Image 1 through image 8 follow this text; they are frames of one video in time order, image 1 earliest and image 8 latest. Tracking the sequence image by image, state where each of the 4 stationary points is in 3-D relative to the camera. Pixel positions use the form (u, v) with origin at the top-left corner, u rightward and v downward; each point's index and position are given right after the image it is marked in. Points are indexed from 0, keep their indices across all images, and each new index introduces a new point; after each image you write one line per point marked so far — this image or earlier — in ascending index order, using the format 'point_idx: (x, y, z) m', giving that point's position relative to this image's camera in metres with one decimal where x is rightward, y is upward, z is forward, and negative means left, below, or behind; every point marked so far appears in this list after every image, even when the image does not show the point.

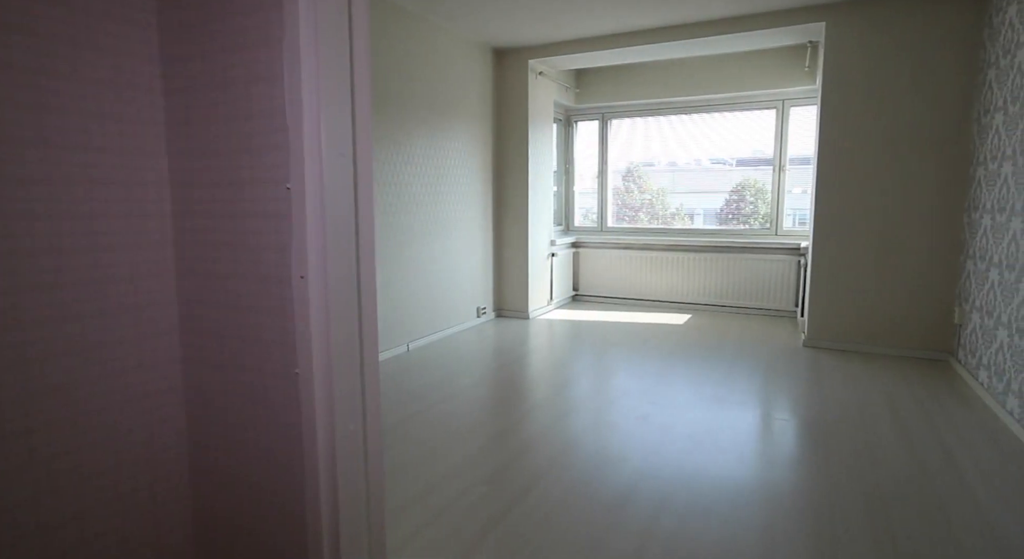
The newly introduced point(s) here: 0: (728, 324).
0: (+2.1, -0.4, +5.1) m
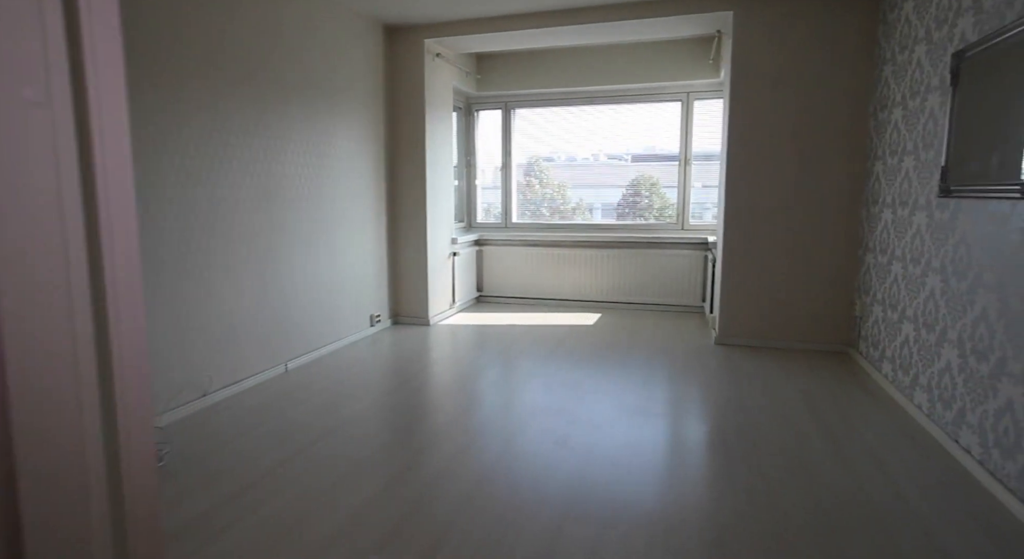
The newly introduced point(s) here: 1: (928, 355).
0: (+1.2, -0.4, +4.9) m
1: (+2.1, -0.4, +2.7) m
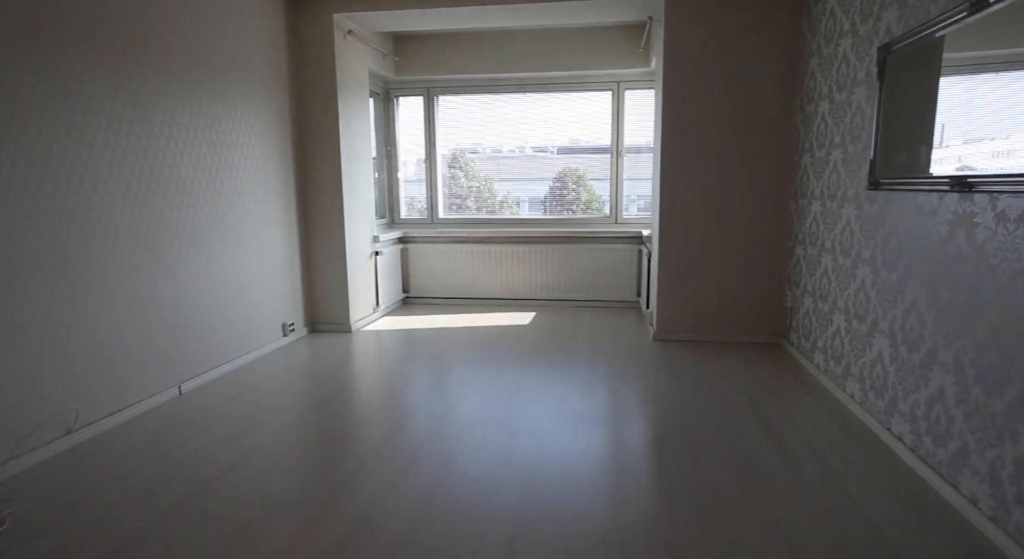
0: (+0.5, -0.4, +4.8) m
1: (+1.8, -0.3, +2.7) m
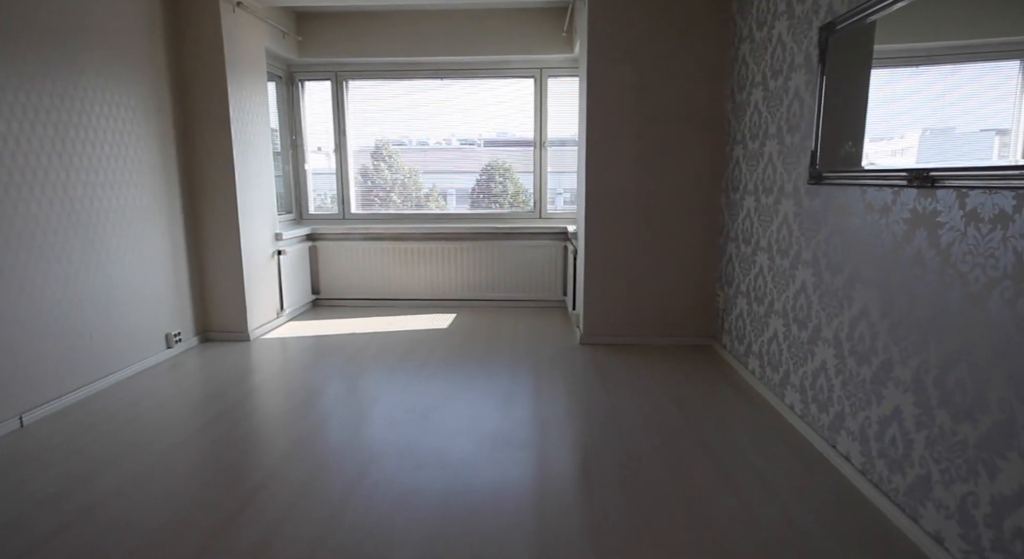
0: (-0.1, -0.4, +4.5) m
1: (+1.4, -0.3, +2.5) m
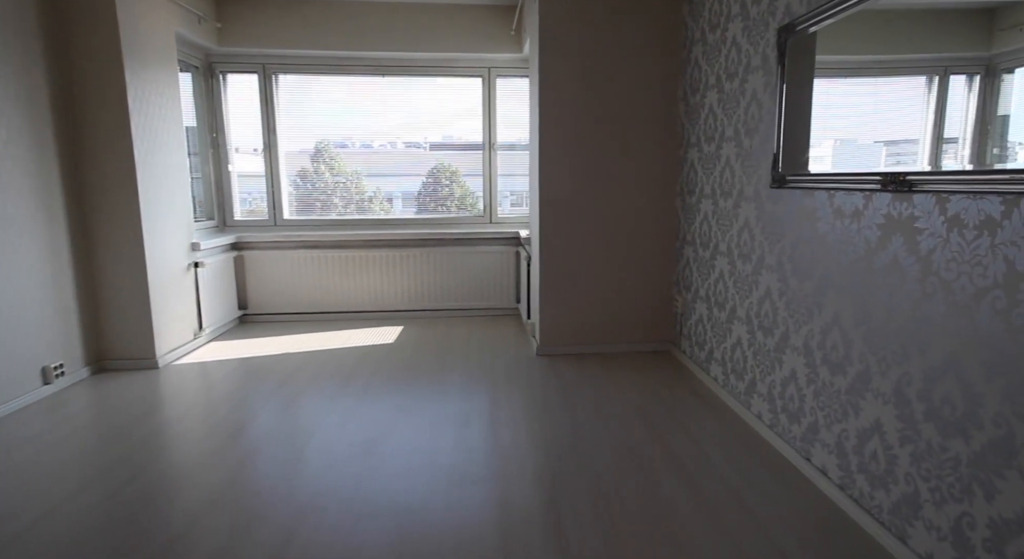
0: (-0.5, -0.4, +4.3) m
1: (+1.2, -0.4, +2.5) m
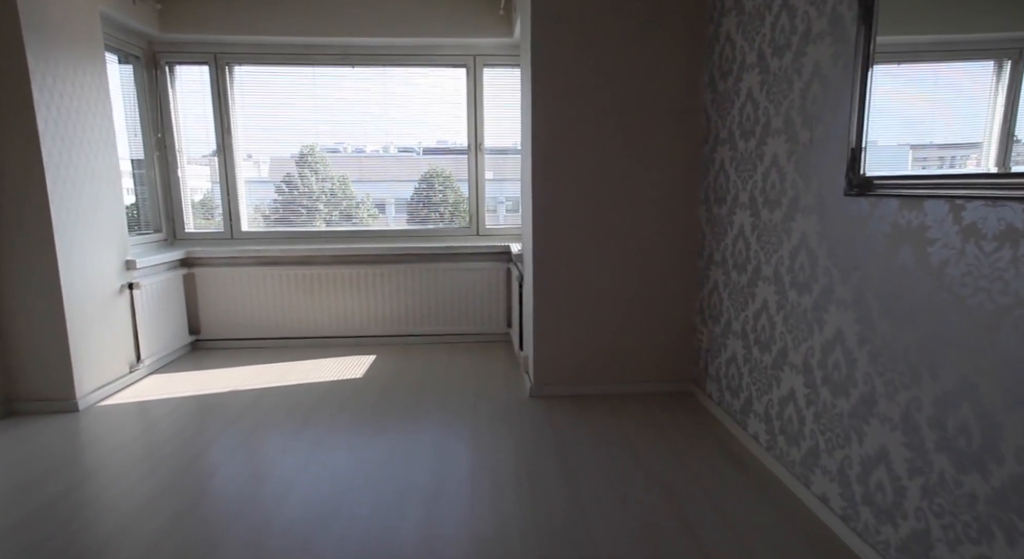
0: (-0.6, -0.6, +3.7) m
1: (+1.1, -0.5, +1.9) m
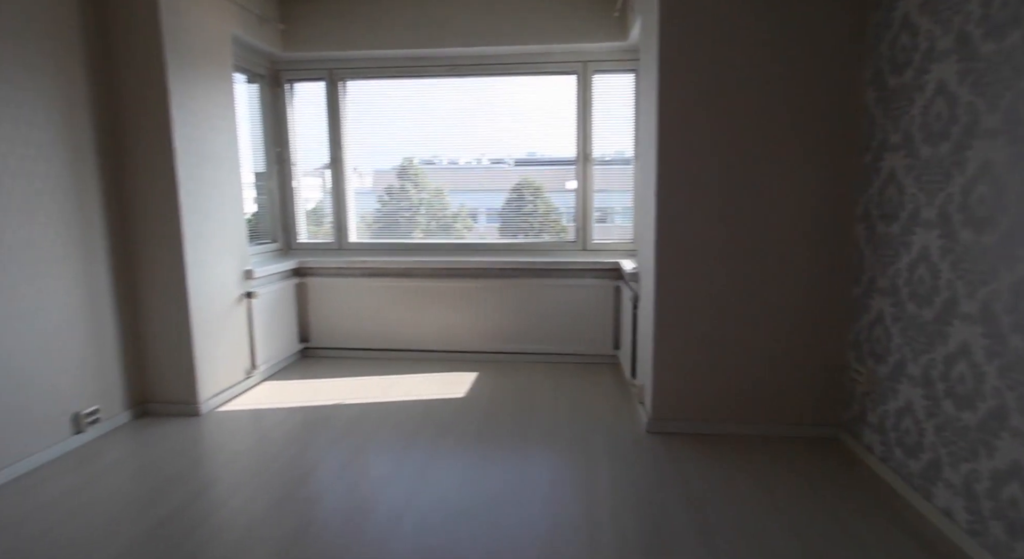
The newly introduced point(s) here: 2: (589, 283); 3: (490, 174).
0: (+0.1, -0.7, +3.5) m
1: (+1.5, -0.6, +1.5) m
2: (+0.6, 0.0, +3.8) m
3: (-0.2, +0.8, +4.1) m
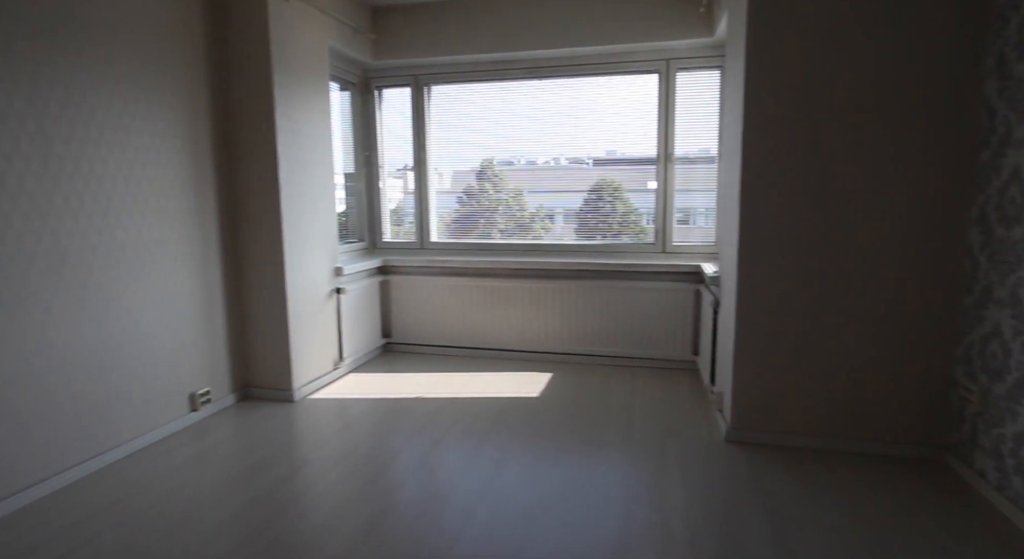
0: (+0.6, -0.7, +3.5) m
1: (+1.7, -0.6, +1.3) m
2: (+1.1, 0.0, +3.7) m
3: (+0.4, +0.8, +4.1) m
